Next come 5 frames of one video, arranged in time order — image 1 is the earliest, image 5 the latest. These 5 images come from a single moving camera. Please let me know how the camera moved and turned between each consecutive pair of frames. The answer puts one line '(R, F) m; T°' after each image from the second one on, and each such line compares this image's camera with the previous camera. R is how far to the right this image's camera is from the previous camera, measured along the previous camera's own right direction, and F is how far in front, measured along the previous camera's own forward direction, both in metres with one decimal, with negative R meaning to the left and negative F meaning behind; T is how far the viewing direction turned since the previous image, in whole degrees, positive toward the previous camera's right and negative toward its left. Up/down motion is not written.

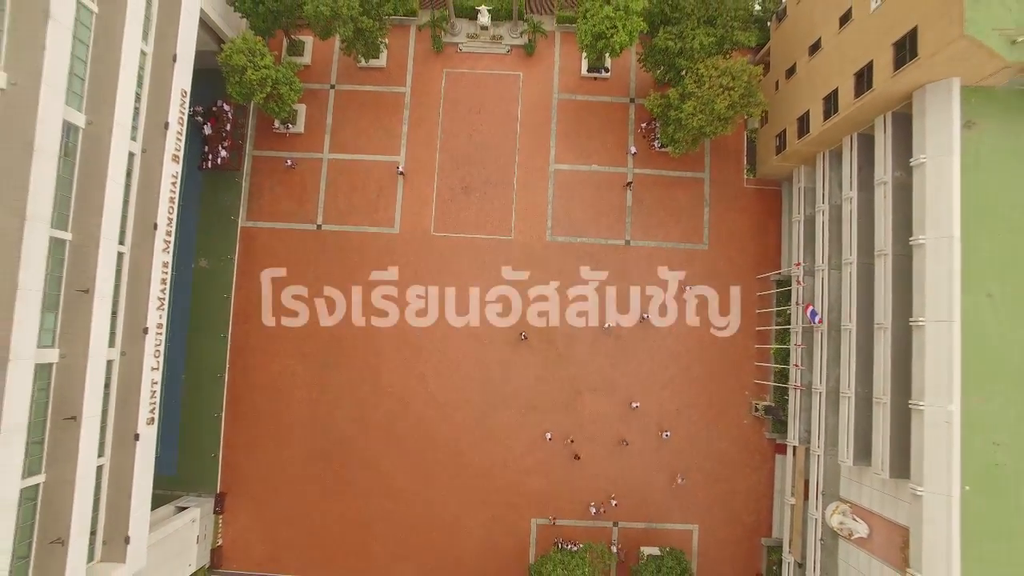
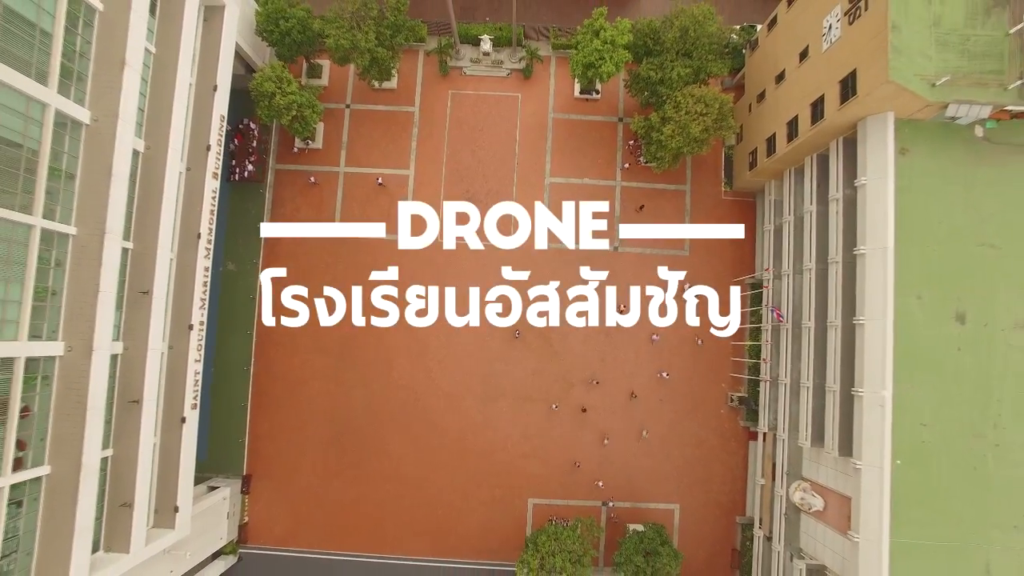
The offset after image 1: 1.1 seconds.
(+0.2, -3.1) m; 0°
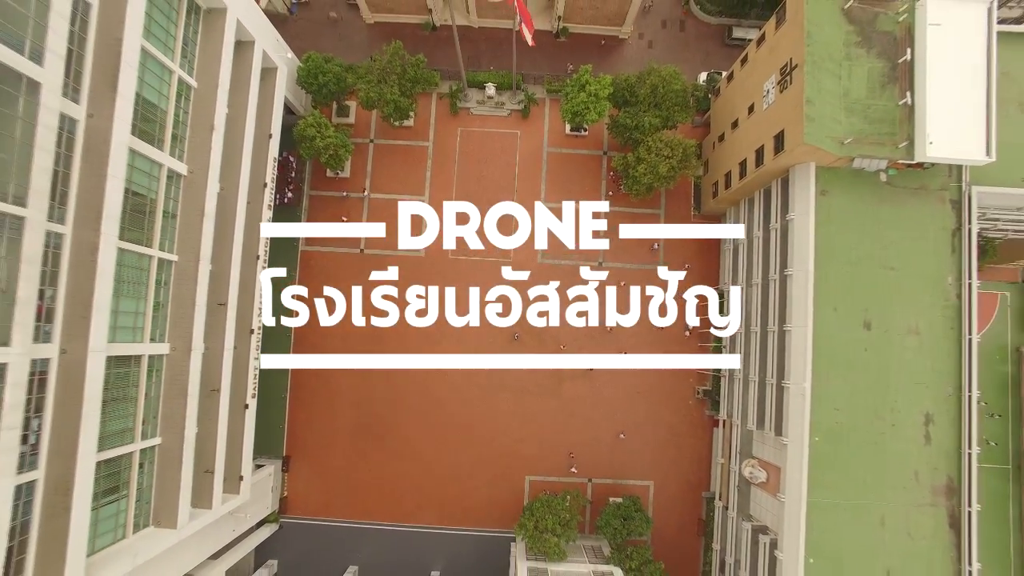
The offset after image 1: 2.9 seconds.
(0.0, -5.6) m; 0°
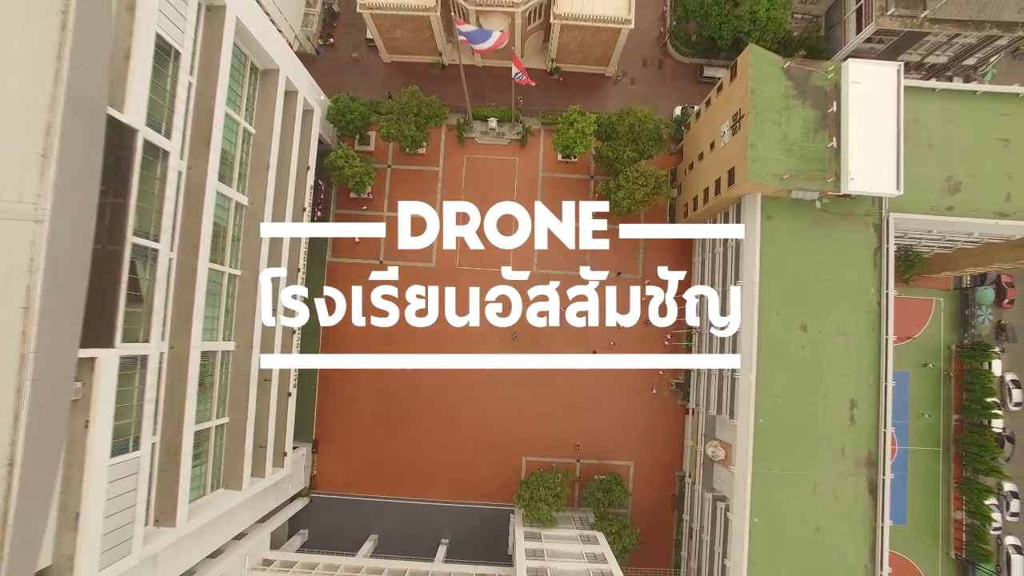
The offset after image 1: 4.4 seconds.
(+0.2, -5.7) m; 0°
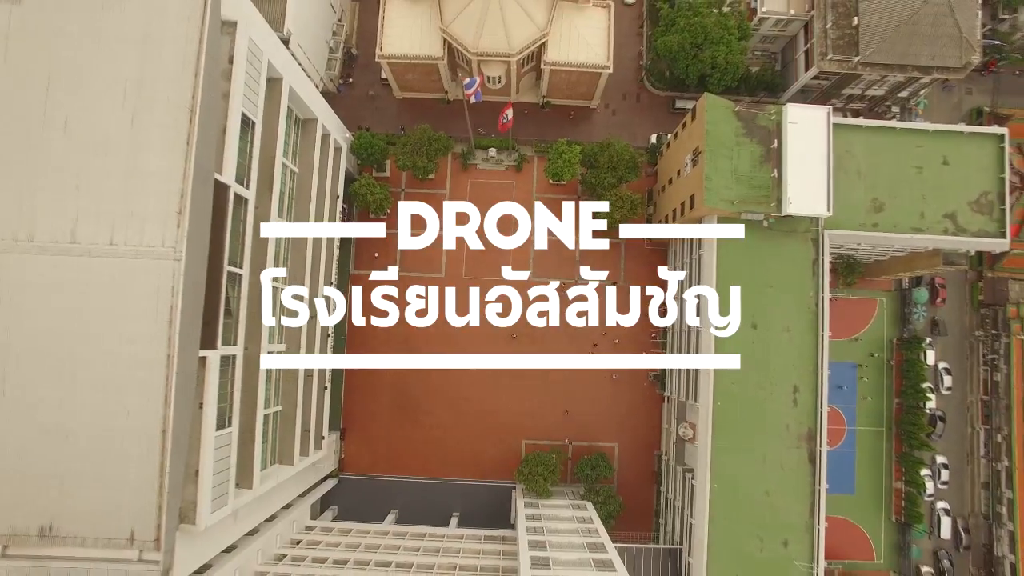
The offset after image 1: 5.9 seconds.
(+0.2, -6.5) m; 0°
